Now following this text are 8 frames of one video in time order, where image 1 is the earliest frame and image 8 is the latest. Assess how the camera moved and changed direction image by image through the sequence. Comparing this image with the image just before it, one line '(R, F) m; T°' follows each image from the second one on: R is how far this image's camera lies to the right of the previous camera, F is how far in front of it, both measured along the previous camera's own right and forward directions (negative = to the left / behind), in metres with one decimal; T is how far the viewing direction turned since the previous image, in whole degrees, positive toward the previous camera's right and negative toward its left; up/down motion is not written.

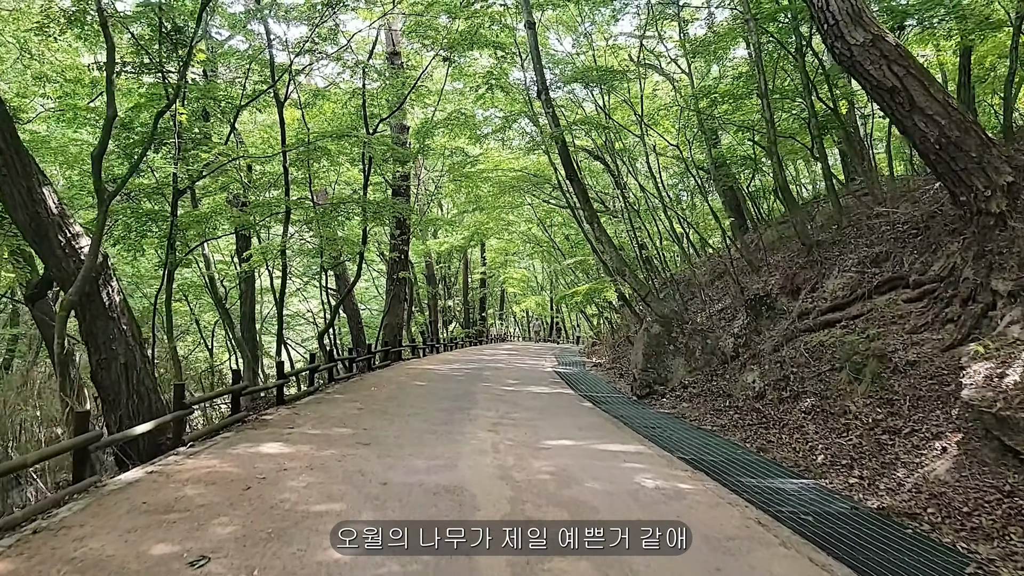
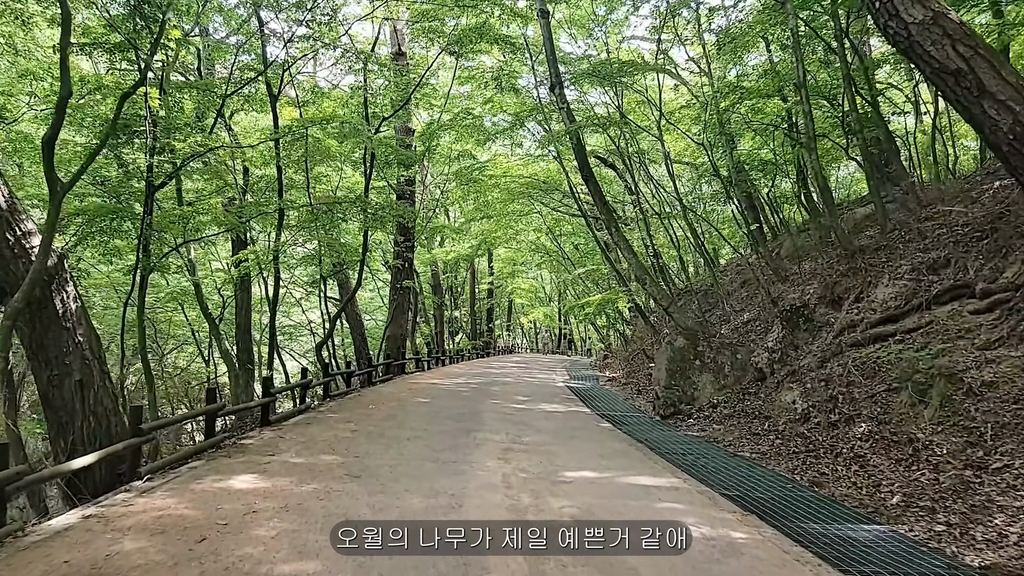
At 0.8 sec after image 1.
(-0.1, +0.7) m; -1°
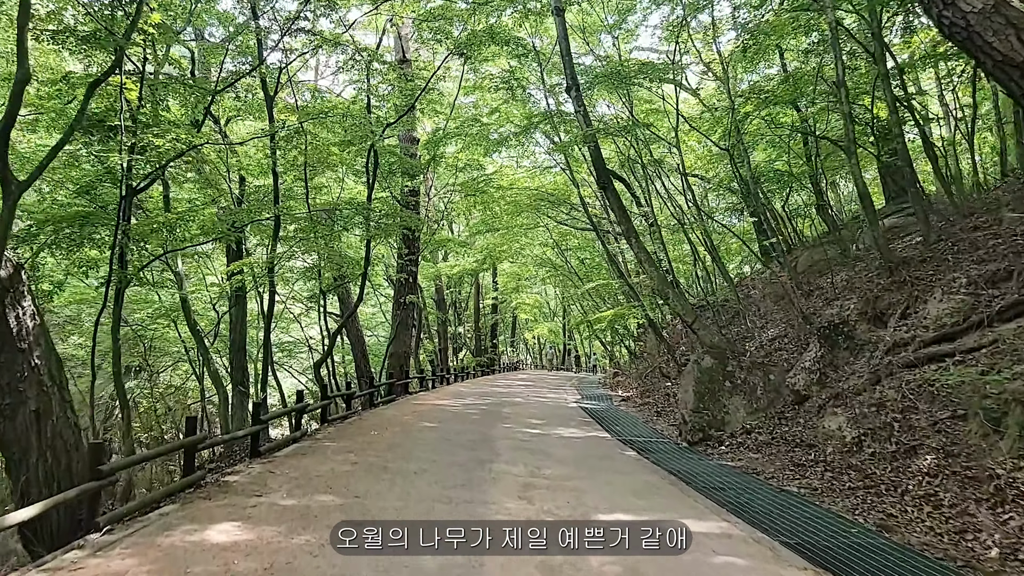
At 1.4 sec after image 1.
(-0.1, +0.6) m; 0°
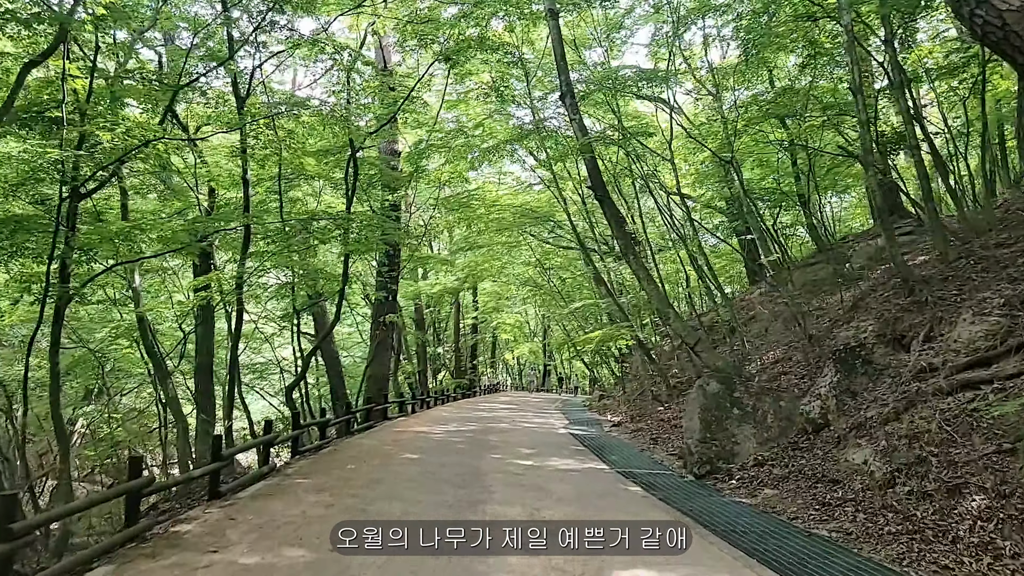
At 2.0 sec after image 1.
(-0.2, +0.6) m; +2°
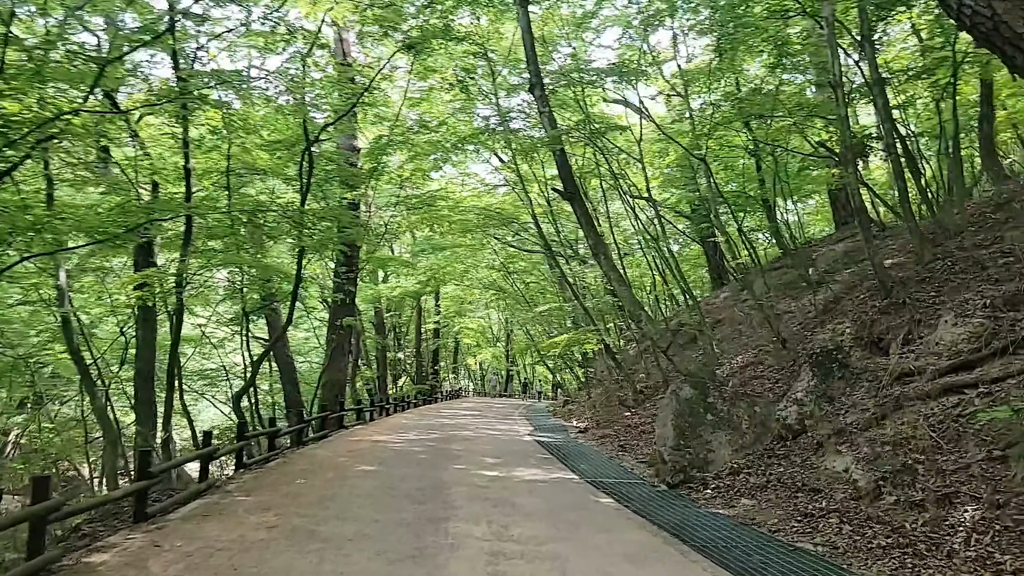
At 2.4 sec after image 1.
(0.0, +0.4) m; +3°
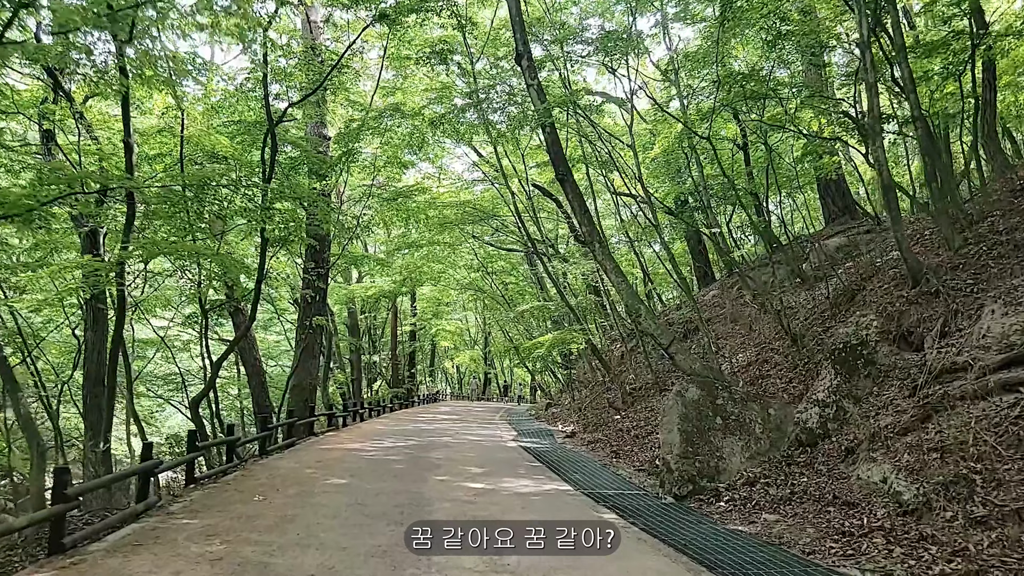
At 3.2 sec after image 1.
(-0.1, +0.7) m; +2°
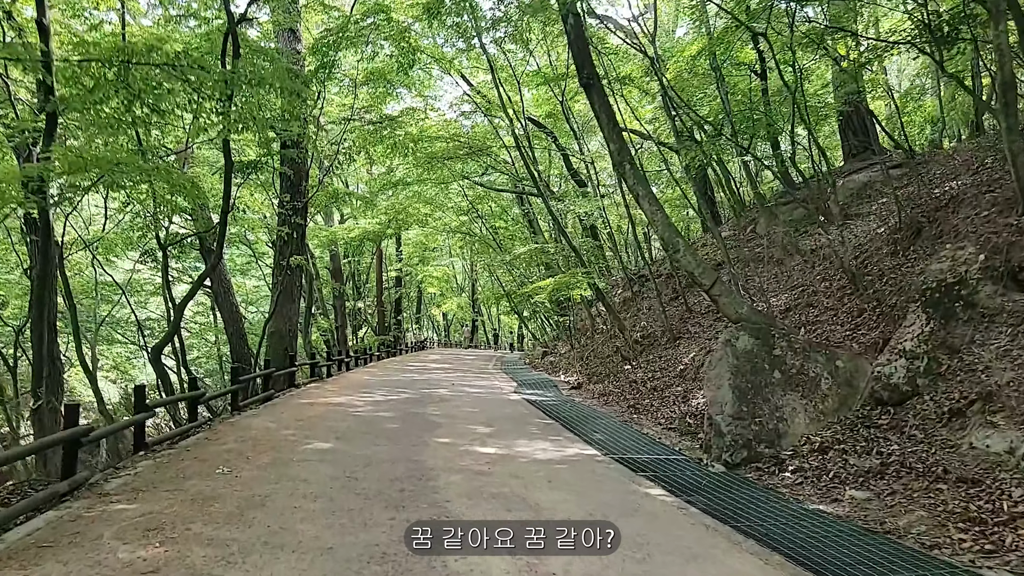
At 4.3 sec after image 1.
(-0.3, +1.1) m; +1°
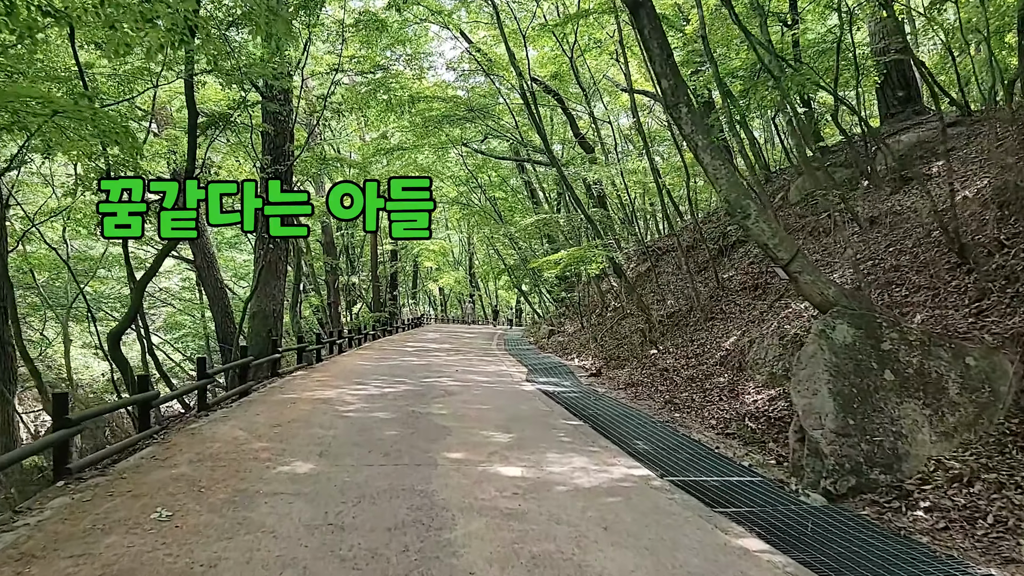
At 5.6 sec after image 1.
(-0.2, +1.2) m; 0°
